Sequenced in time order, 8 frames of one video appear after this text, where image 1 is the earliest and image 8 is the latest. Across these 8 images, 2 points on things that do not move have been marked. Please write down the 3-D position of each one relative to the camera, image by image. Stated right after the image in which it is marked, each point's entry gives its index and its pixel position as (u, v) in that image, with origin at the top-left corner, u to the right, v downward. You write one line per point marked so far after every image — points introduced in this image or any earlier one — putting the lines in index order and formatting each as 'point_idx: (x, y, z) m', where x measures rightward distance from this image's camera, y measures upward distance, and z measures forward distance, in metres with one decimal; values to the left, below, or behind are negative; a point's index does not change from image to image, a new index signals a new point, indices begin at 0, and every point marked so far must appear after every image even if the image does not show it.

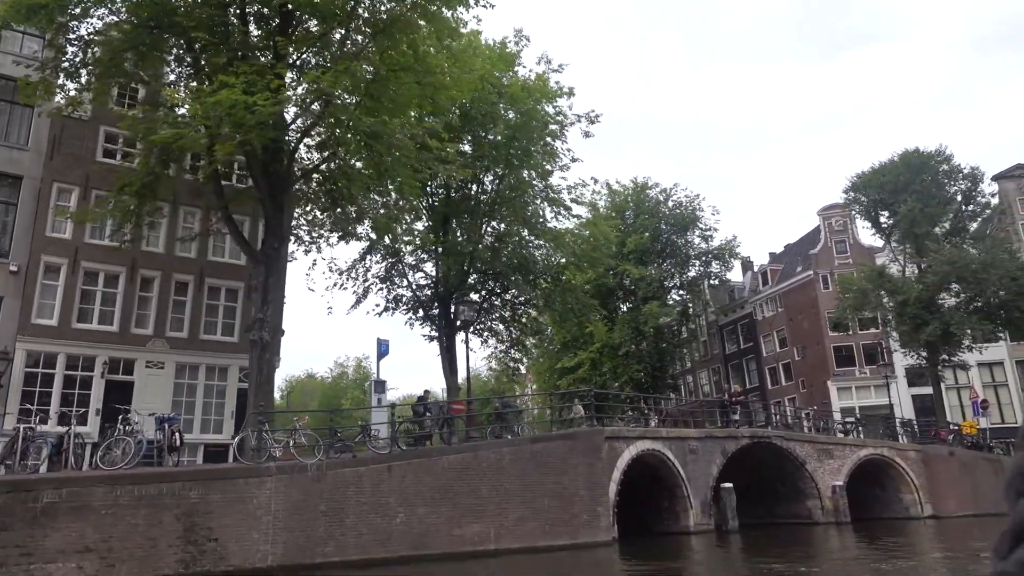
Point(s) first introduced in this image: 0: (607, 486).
0: (+1.7, -3.6, +13.8) m
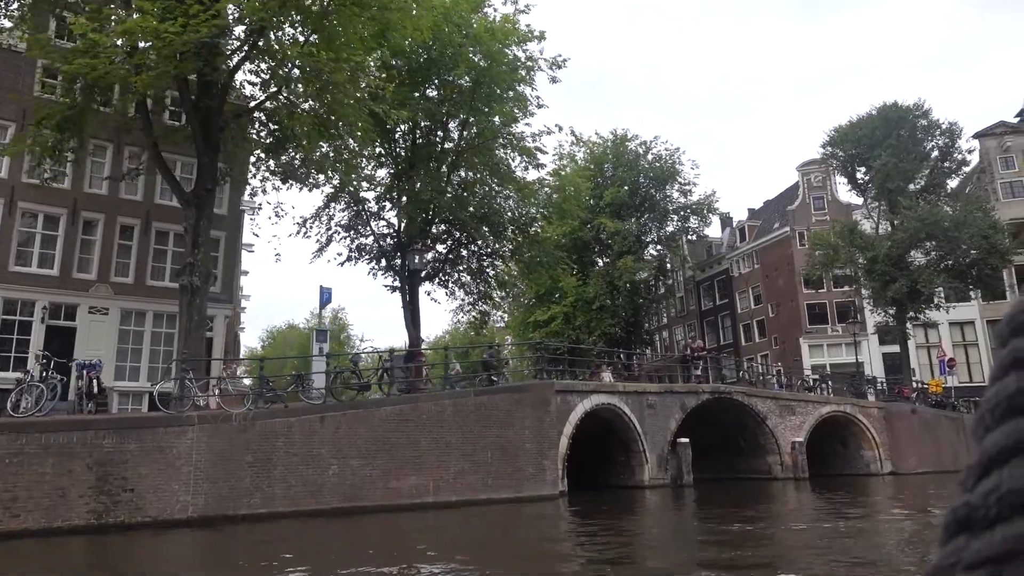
0: (+0.8, -2.7, +13.5) m
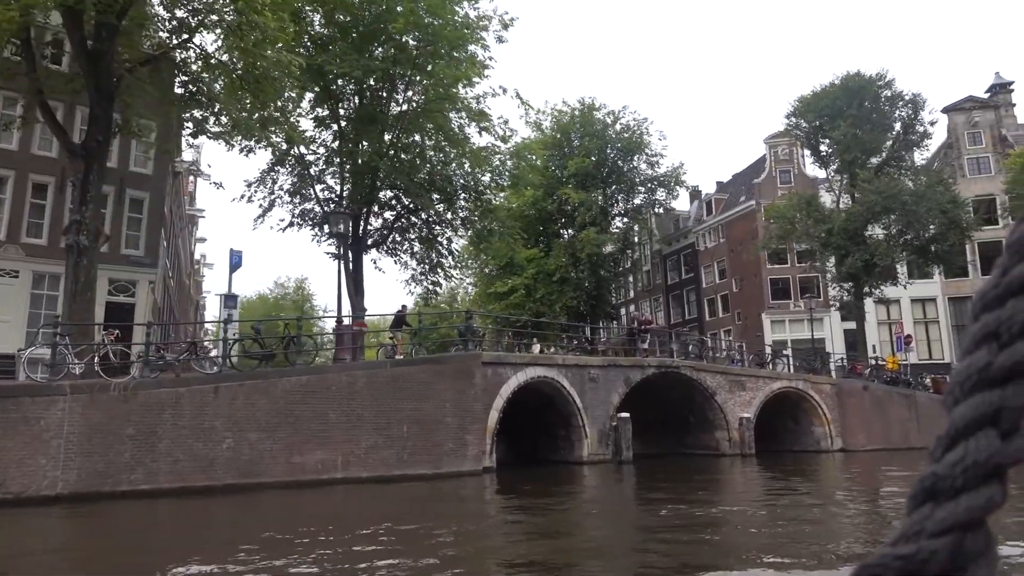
0: (-0.6, -2.2, +12.9) m
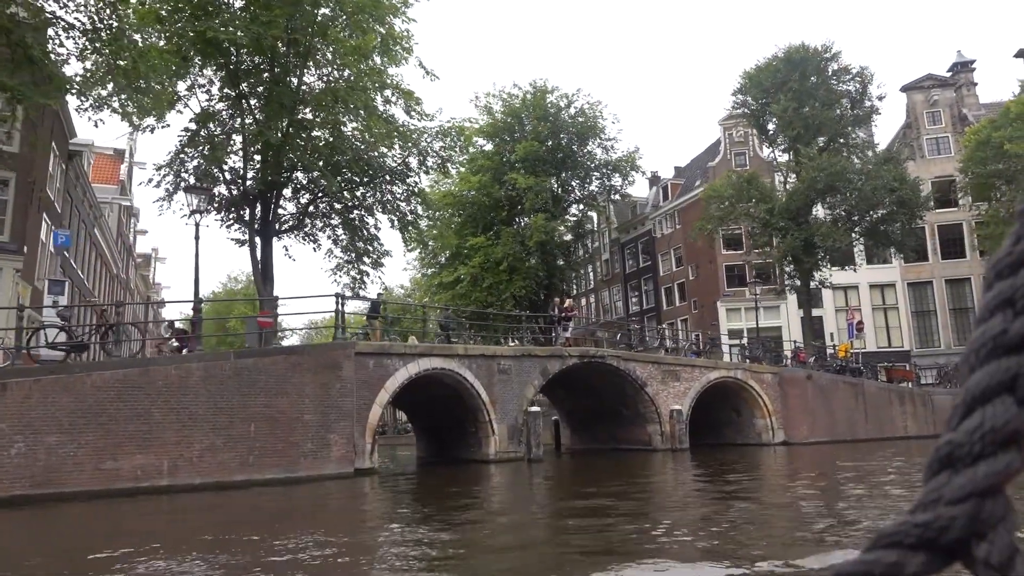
0: (-2.5, -1.9, +11.6) m
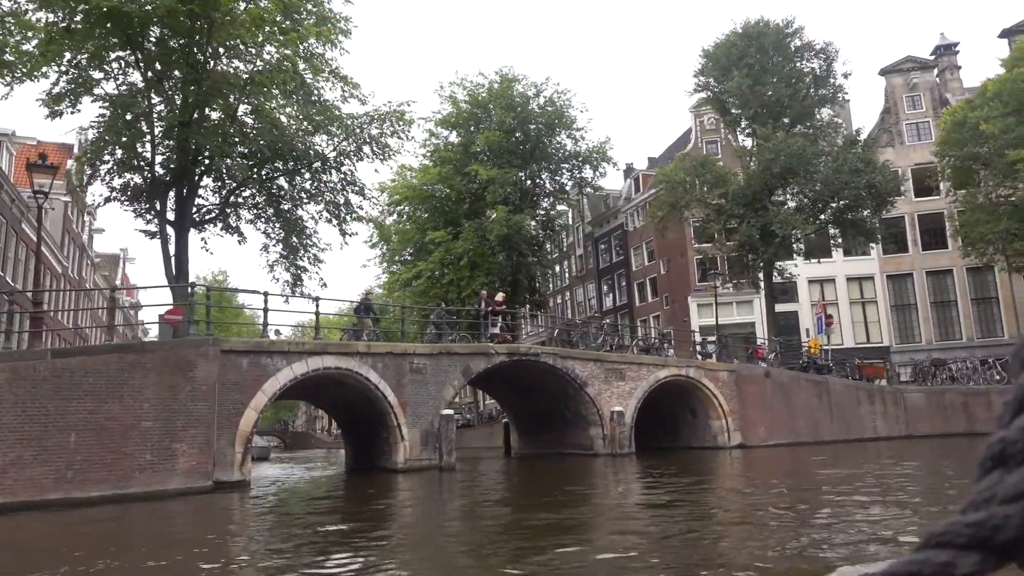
0: (-4.2, -1.7, +10.1) m
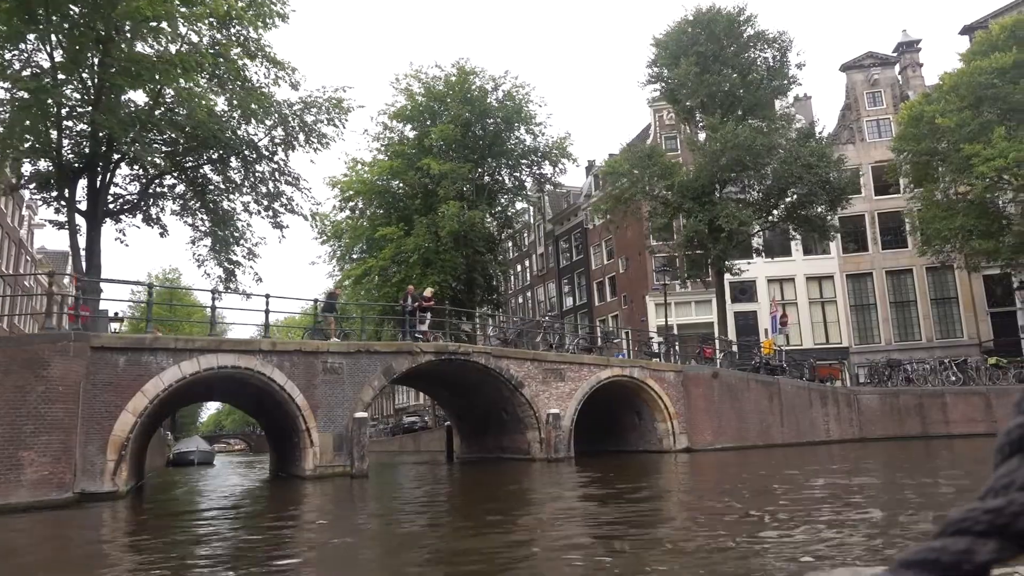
0: (-5.5, -1.6, +9.1) m
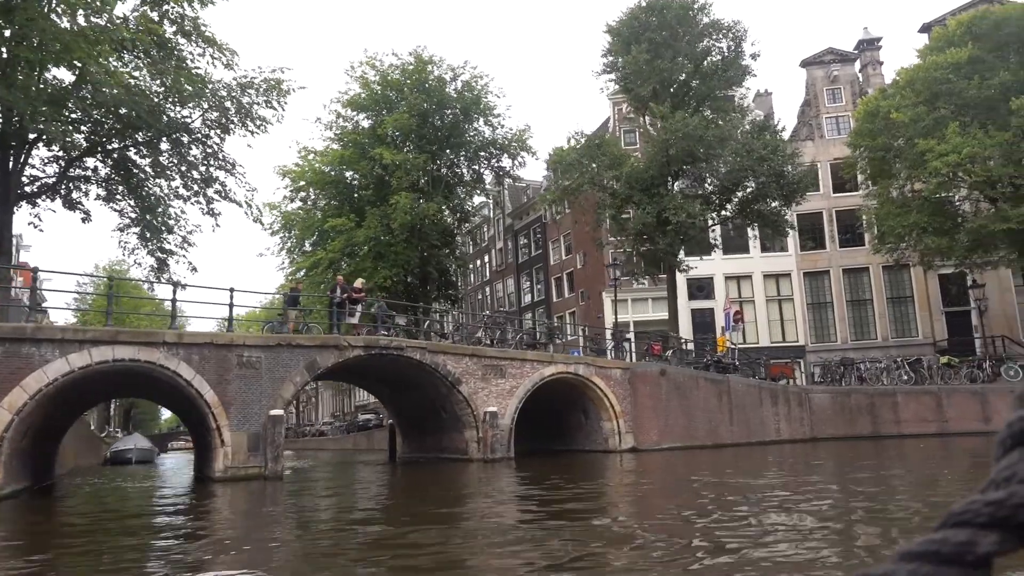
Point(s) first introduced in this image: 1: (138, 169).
0: (-6.5, -1.4, +8.1) m
1: (-9.5, +3.0, +19.2) m
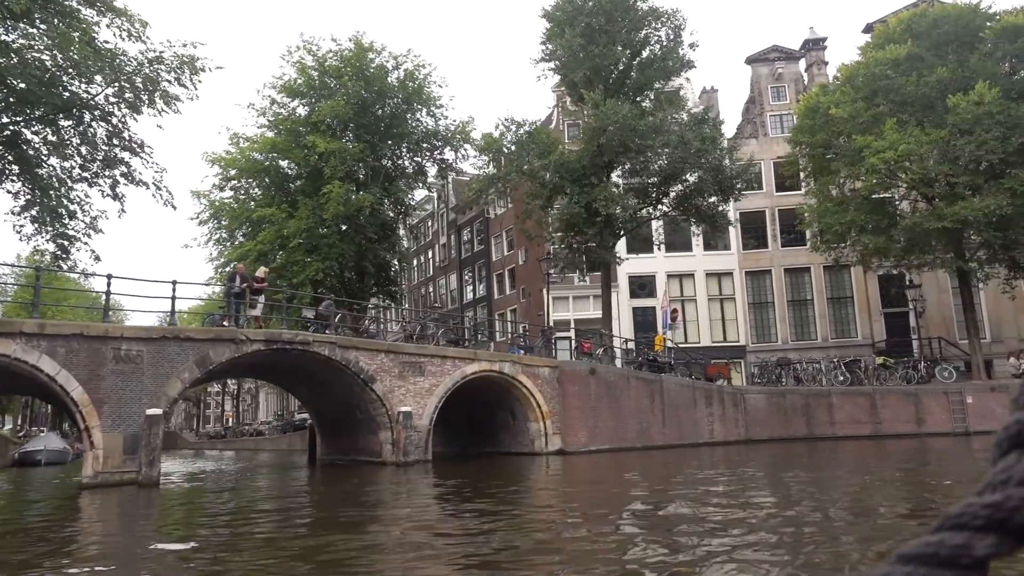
0: (-7.7, -1.2, +6.8) m
1: (-11.3, +3.3, +17.7) m
